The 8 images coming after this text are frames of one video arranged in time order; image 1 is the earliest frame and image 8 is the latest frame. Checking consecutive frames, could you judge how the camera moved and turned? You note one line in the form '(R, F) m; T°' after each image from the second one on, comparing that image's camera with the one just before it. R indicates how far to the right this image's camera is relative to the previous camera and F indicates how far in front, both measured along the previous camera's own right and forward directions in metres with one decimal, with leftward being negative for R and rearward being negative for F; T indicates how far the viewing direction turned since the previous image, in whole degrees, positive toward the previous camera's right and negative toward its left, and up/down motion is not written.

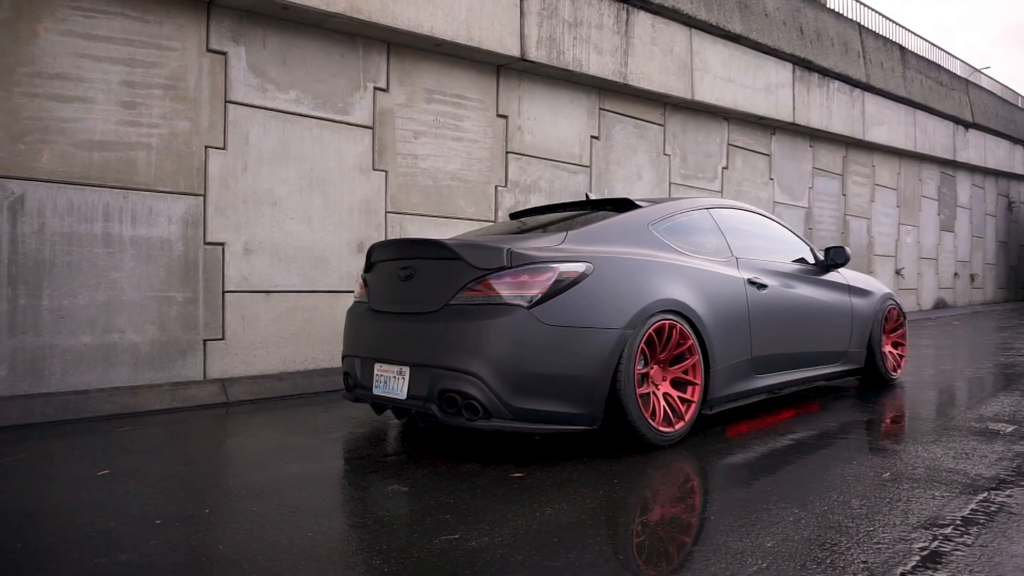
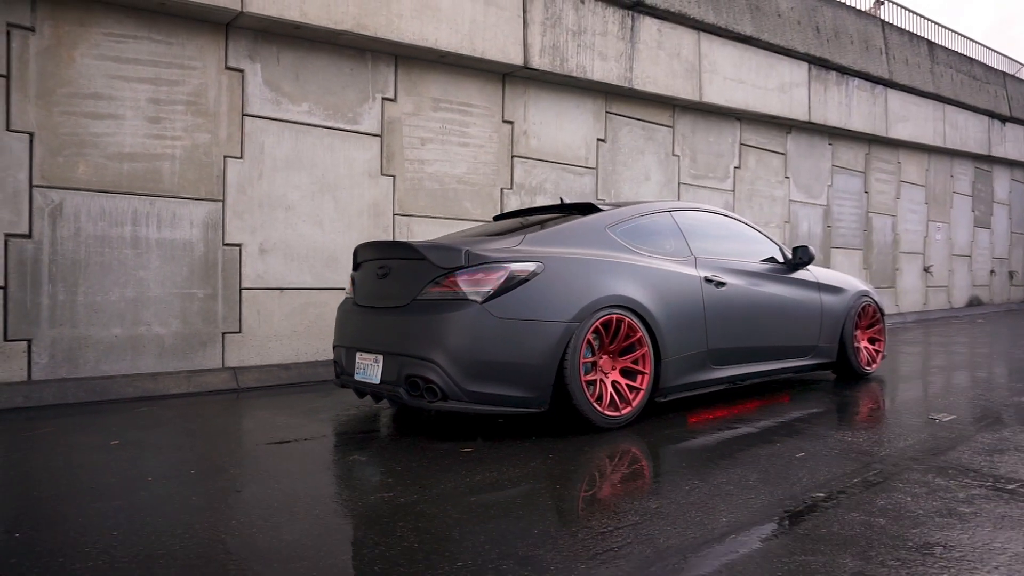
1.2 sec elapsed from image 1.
(+0.5, -0.4) m; -4°
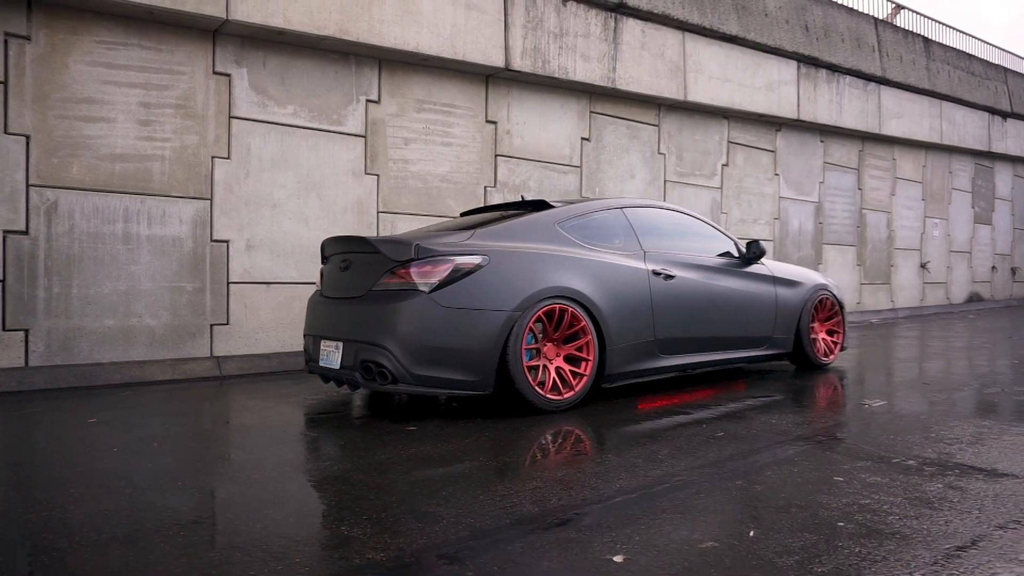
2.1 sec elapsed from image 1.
(+0.5, -0.3) m; -1°
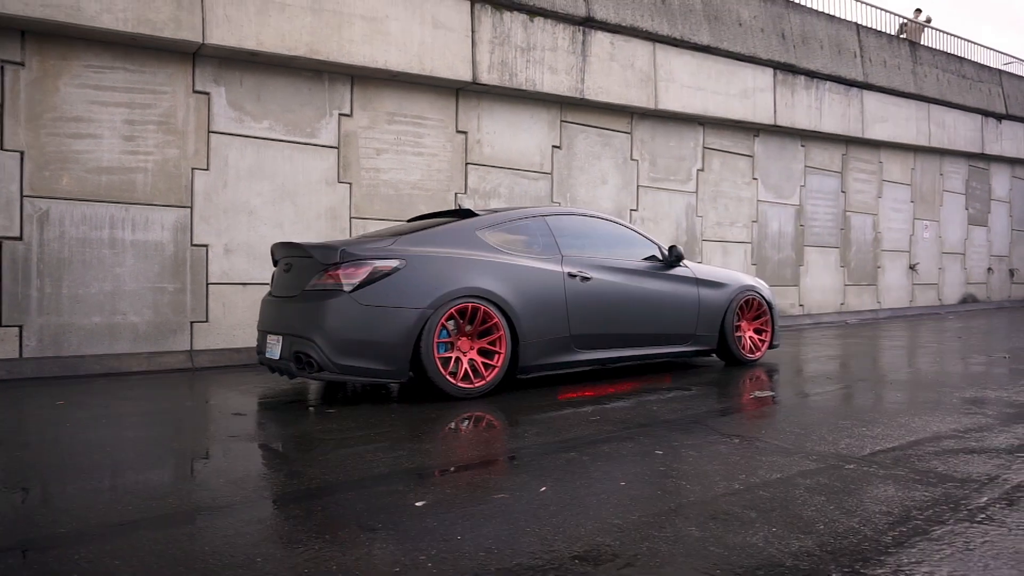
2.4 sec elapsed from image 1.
(+0.8, -0.6) m; -2°
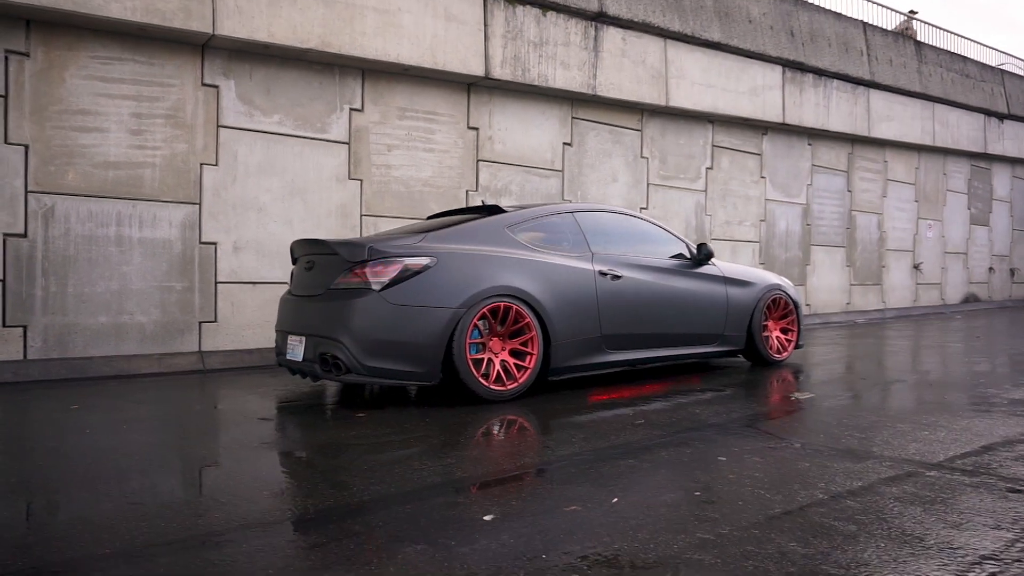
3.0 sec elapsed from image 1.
(-0.3, +0.2) m; +1°
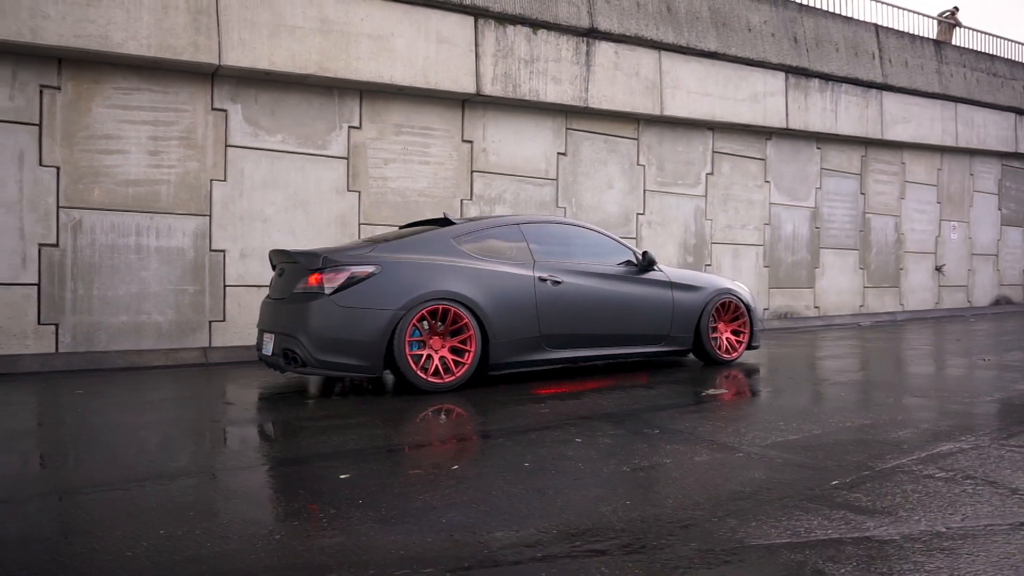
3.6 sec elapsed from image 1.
(+1.0, -0.6) m; -4°
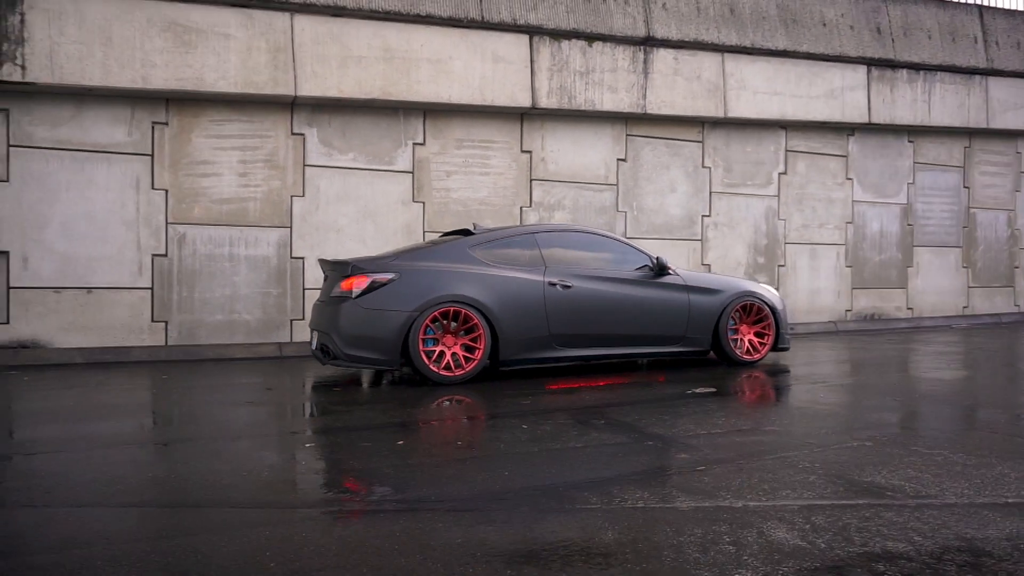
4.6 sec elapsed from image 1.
(+1.1, -0.6) m; -10°
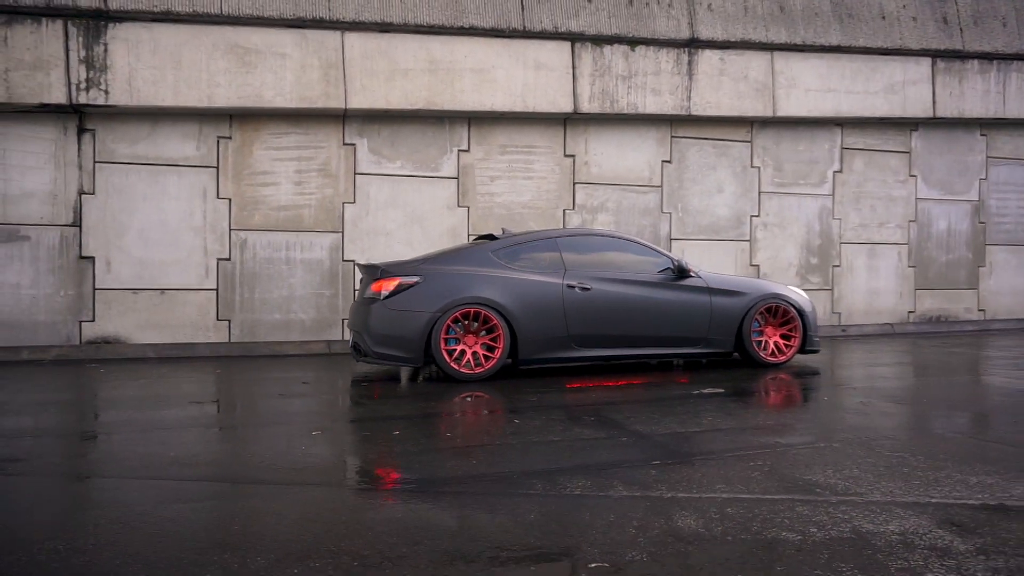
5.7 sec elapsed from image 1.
(+0.6, -0.3) m; -6°
